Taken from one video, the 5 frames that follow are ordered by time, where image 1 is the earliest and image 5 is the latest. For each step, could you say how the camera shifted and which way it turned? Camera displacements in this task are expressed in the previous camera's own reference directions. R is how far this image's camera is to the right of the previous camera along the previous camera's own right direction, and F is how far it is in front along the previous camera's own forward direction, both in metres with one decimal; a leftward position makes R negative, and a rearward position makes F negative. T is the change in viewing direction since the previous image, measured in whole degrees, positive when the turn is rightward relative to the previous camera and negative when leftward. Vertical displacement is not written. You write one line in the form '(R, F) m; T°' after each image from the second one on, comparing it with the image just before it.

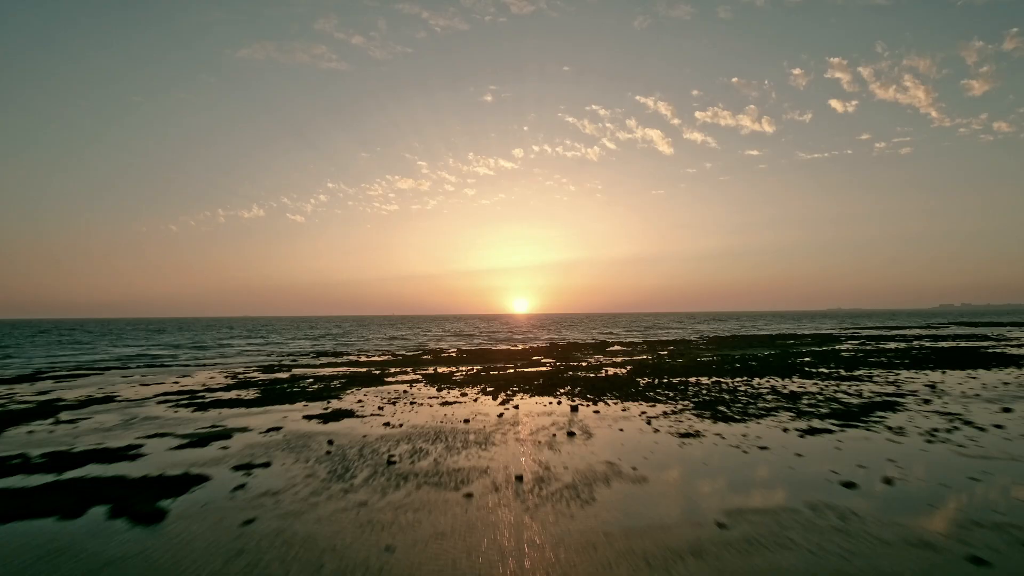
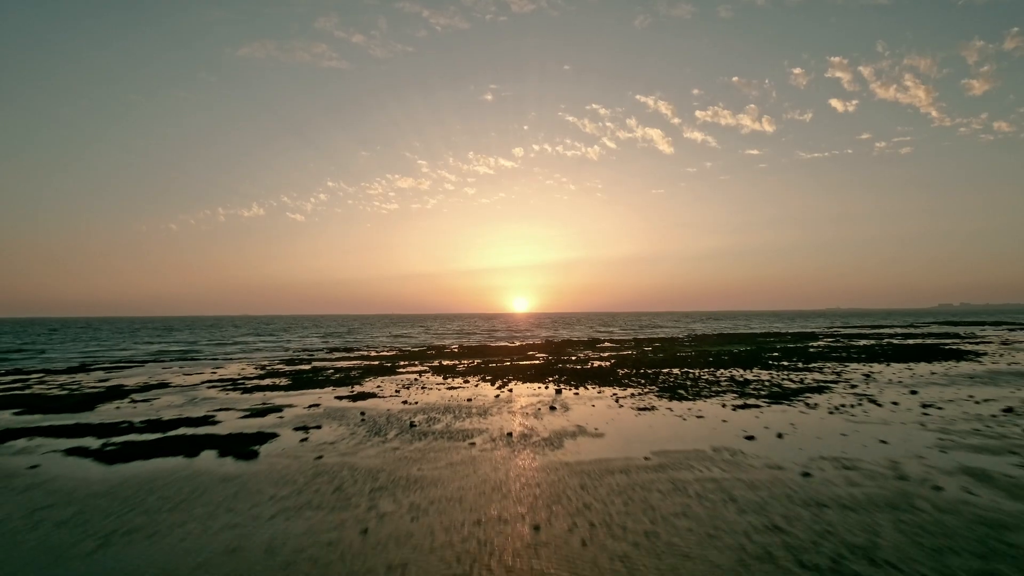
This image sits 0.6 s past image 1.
(+0.3, -4.8) m; 0°
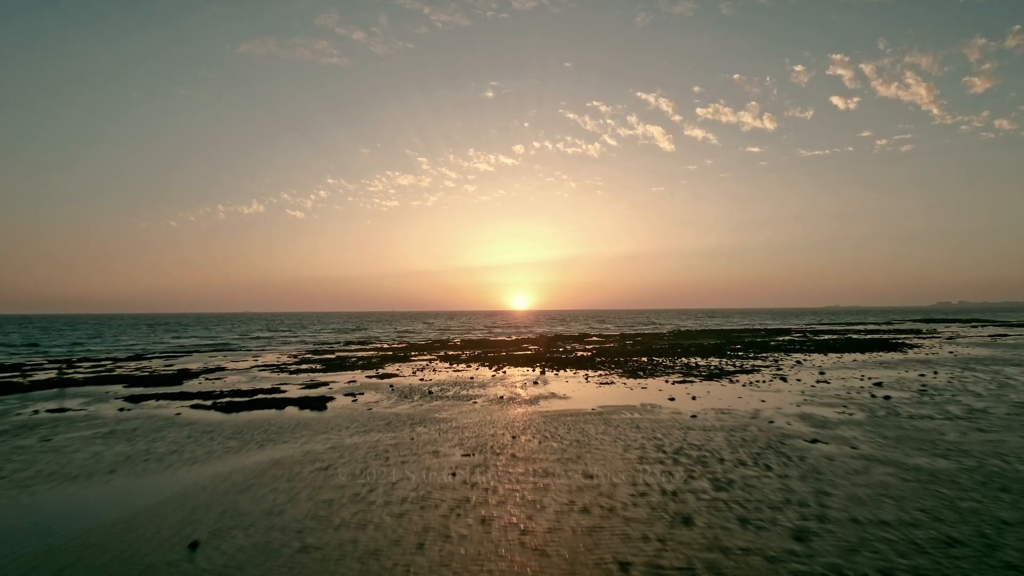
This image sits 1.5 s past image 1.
(+0.5, -7.2) m; 0°
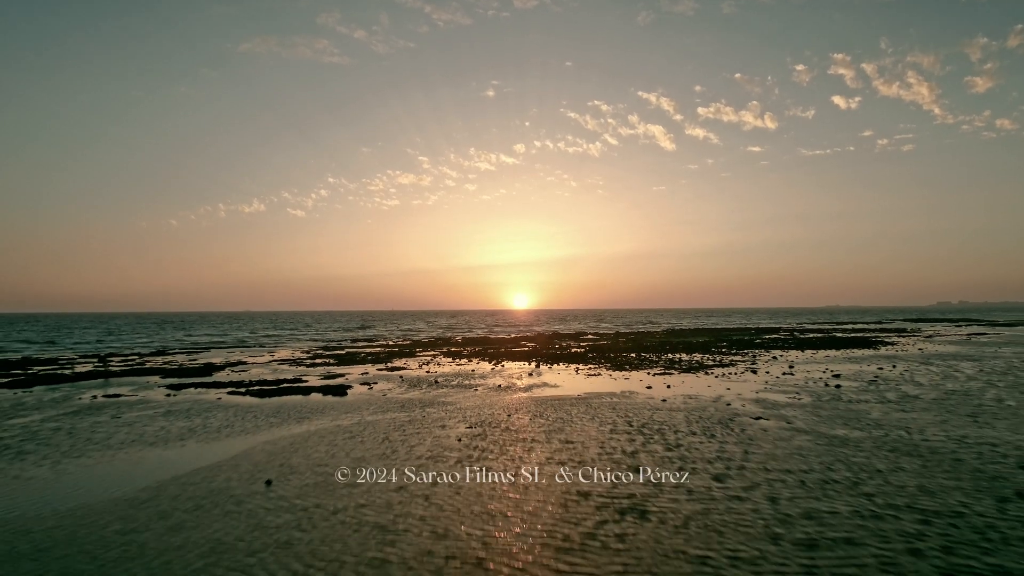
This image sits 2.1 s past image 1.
(+0.2, -3.5) m; 0°
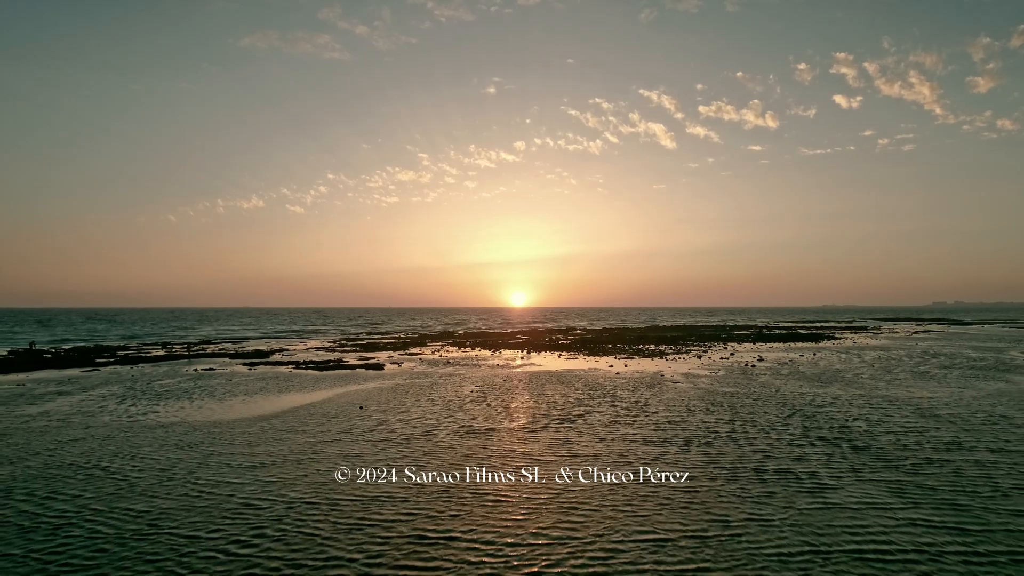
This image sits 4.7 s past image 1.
(+0.3, -9.0) m; 0°
